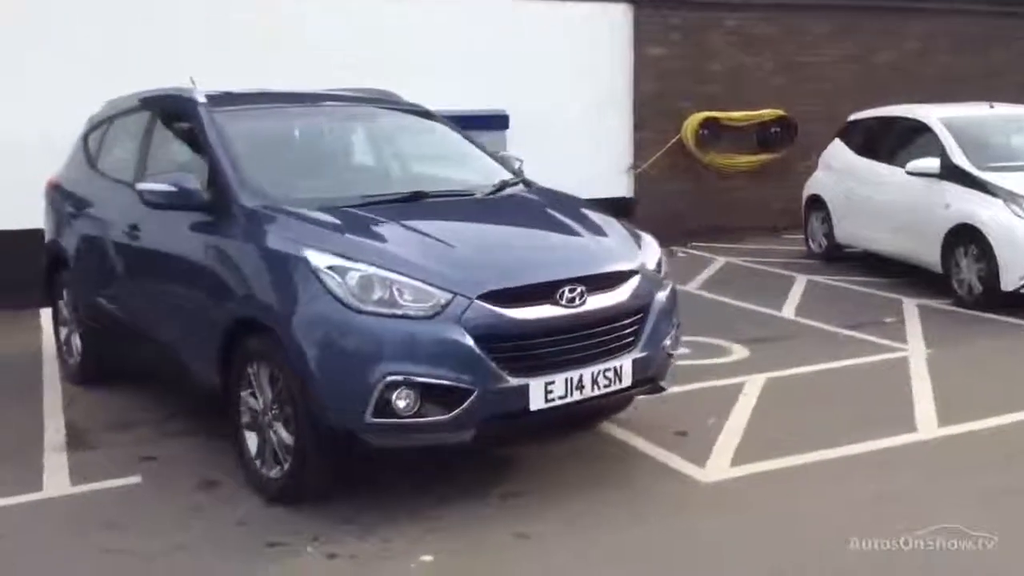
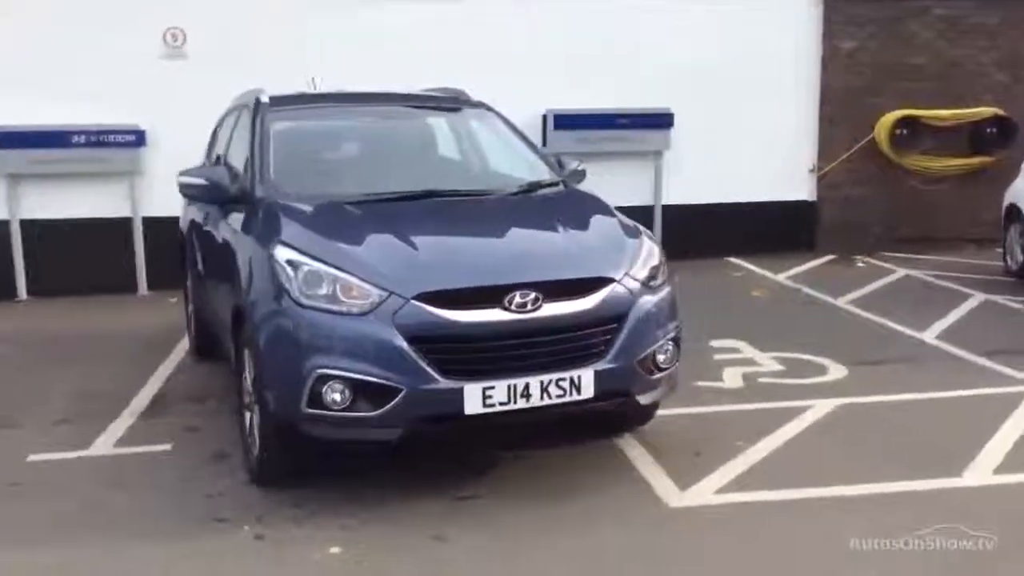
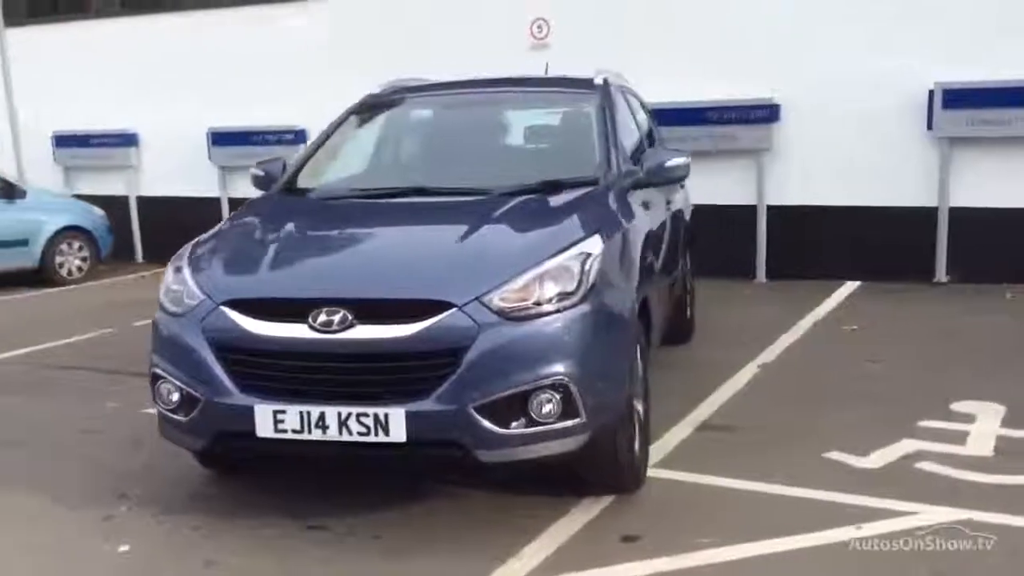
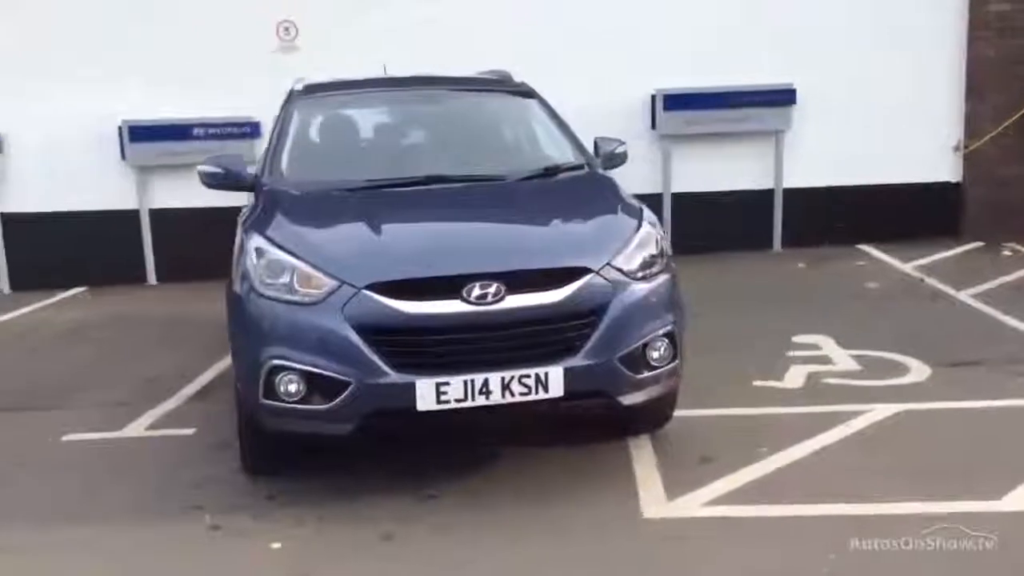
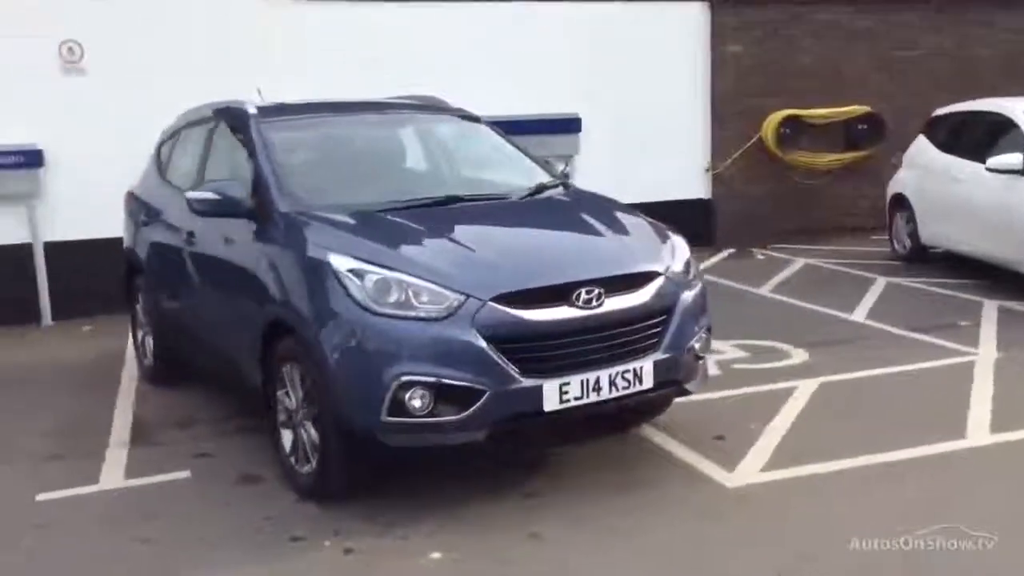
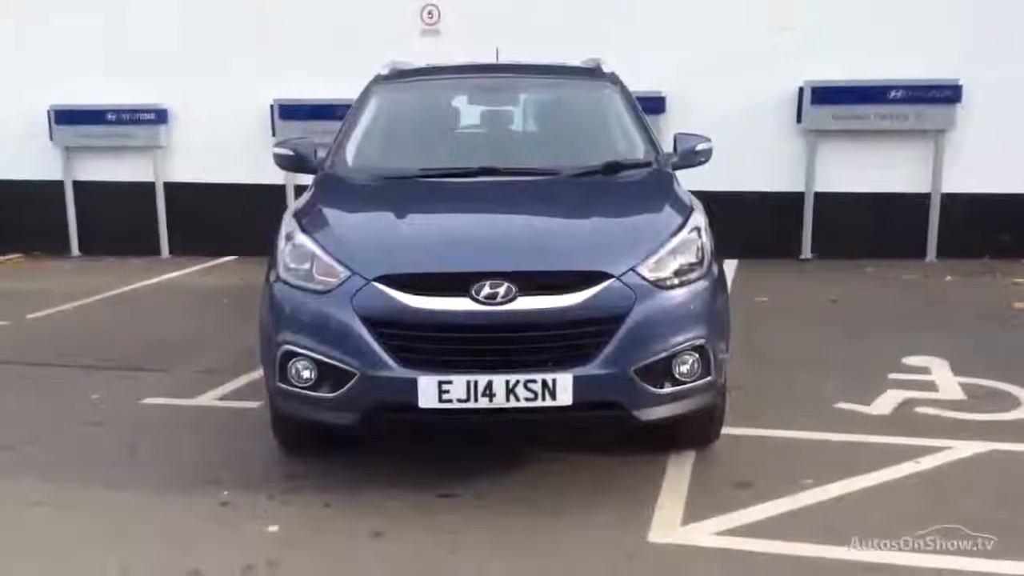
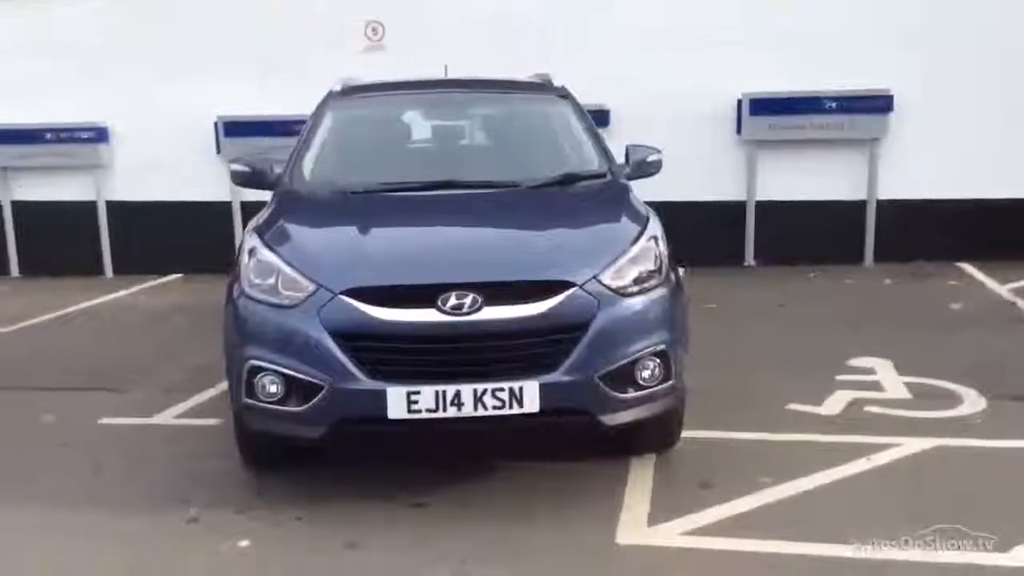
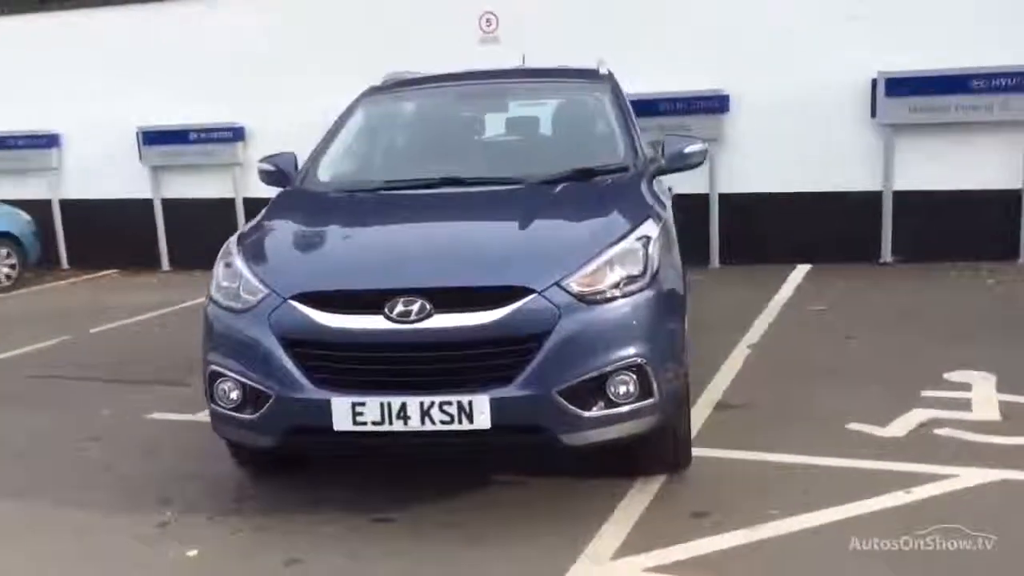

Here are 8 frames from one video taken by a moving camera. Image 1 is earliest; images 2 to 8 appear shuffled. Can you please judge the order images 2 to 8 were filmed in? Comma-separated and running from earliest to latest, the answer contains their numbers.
5, 2, 4, 7, 6, 8, 3
